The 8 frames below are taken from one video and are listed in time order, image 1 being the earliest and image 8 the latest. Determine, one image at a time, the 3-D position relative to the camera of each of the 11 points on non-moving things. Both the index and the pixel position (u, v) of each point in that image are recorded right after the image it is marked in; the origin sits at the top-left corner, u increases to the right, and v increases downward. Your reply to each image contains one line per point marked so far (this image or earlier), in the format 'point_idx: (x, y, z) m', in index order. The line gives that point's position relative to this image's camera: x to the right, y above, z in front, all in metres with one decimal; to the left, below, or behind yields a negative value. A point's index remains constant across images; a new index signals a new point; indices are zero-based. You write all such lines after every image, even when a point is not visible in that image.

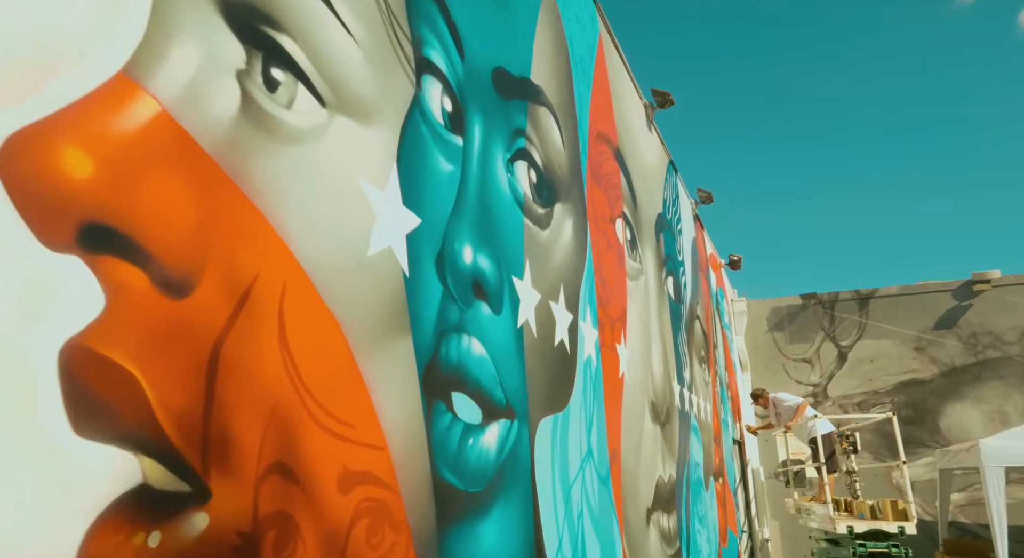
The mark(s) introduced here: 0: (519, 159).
0: (0.0, +0.7, +3.4) m
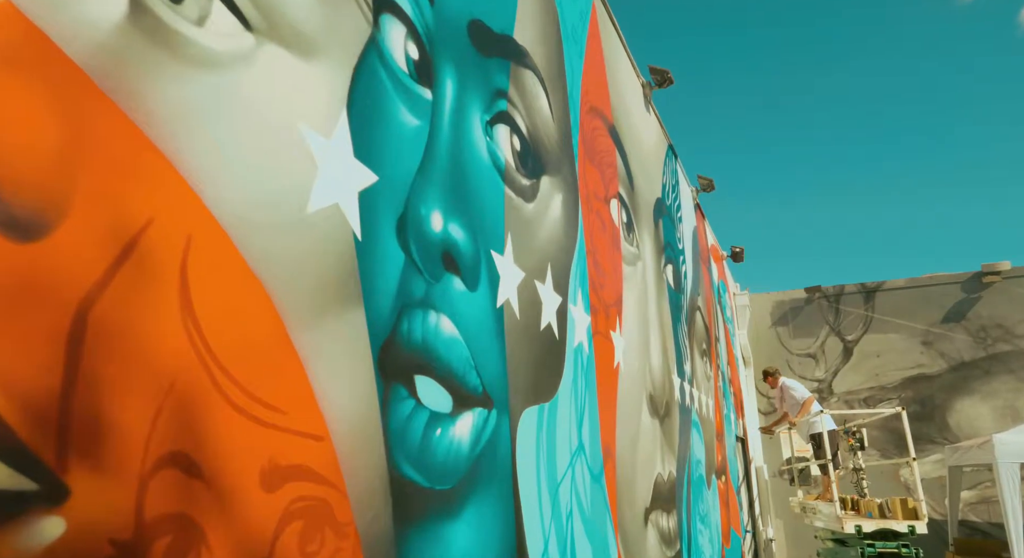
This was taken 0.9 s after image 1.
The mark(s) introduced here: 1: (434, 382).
0: (-0.1, +0.8, +3.1) m
1: (-0.3, -0.4, +2.3) m
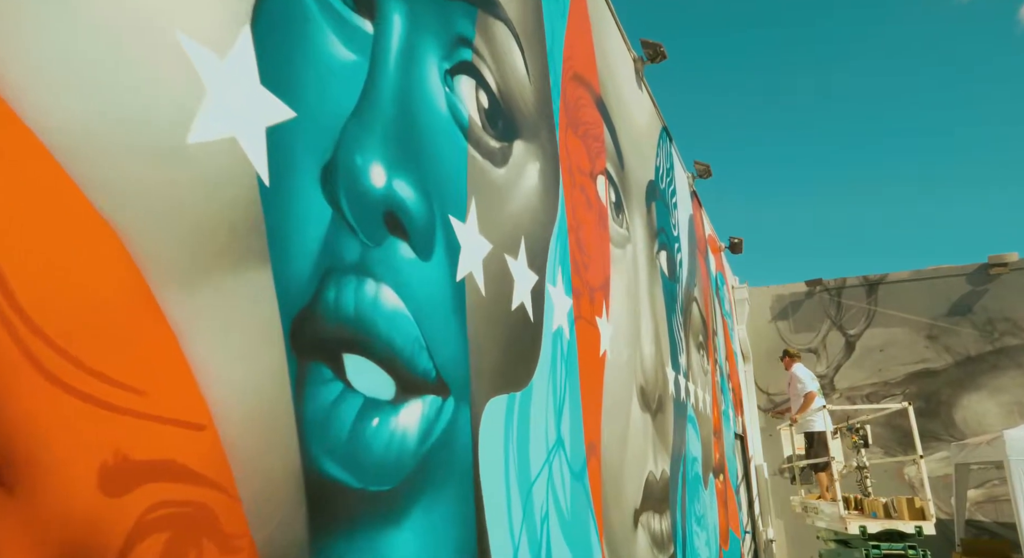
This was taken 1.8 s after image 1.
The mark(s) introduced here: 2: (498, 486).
0: (-0.2, +0.9, +2.7) m
1: (-0.4, -0.3, +1.9) m
2: (-0.1, -0.9, +2.6) m
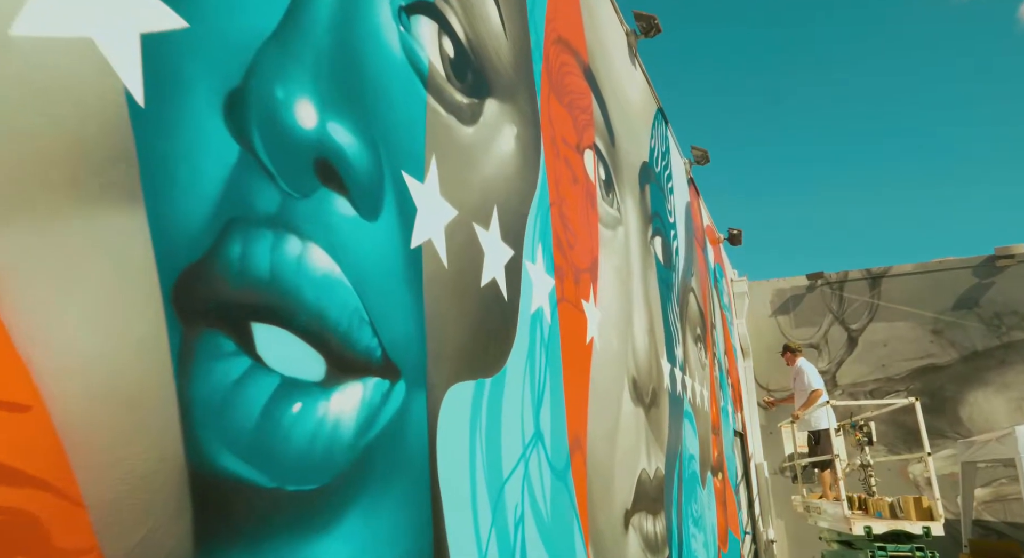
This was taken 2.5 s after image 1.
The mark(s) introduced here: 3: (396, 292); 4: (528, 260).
0: (-0.4, +1.0, +2.4) m
1: (-0.6, -0.1, +1.6) m
2: (-0.2, -0.8, +2.3) m
3: (-0.4, 0.0, +2.0) m
4: (+0.1, +0.1, +3.1) m
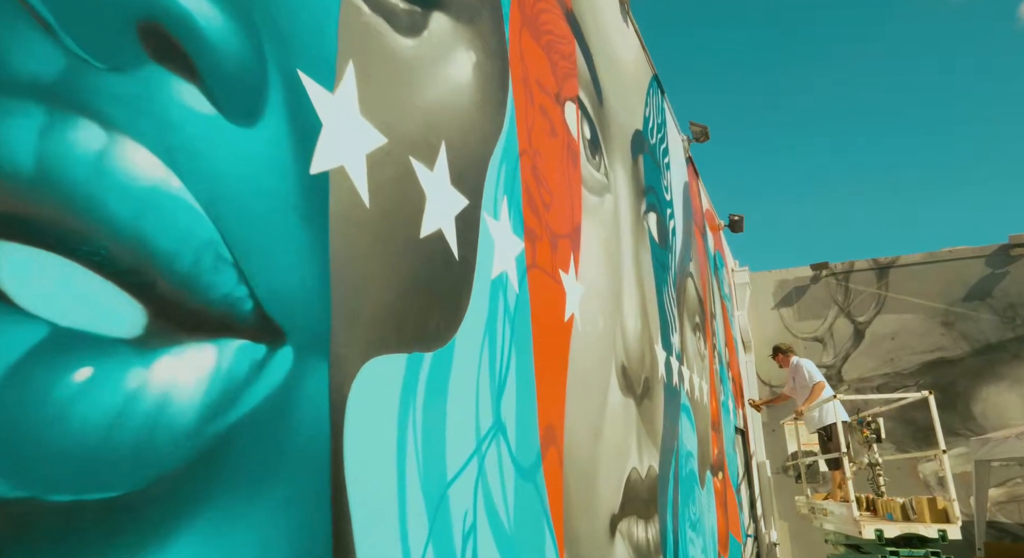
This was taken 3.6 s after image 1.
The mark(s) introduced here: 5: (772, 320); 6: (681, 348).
0: (-0.5, +1.2, +1.8) m
1: (-0.7, 0.0, +1.1) m
2: (-0.4, -0.6, +1.7) m
3: (-0.6, +0.1, +1.5) m
4: (-0.1, +0.3, +2.5) m
5: (+5.0, -0.8, +11.9) m
6: (+1.6, -0.7, +6.0) m
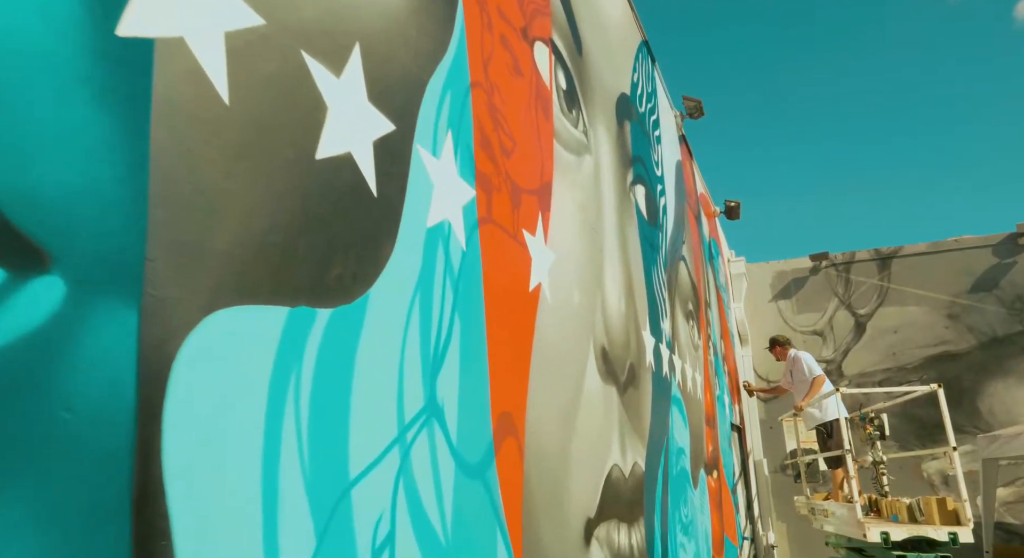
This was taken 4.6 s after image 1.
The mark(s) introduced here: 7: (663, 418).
0: (-0.7, +1.4, +1.3) m
1: (-0.9, +0.2, +0.6) m
2: (-0.6, -0.4, +1.2) m
3: (-0.7, +0.3, +1.0) m
4: (-0.3, +0.4, +2.1) m
5: (+4.8, -0.6, +11.4) m
6: (+1.4, -0.5, +5.5) m
7: (+1.2, -1.1, +4.8) m
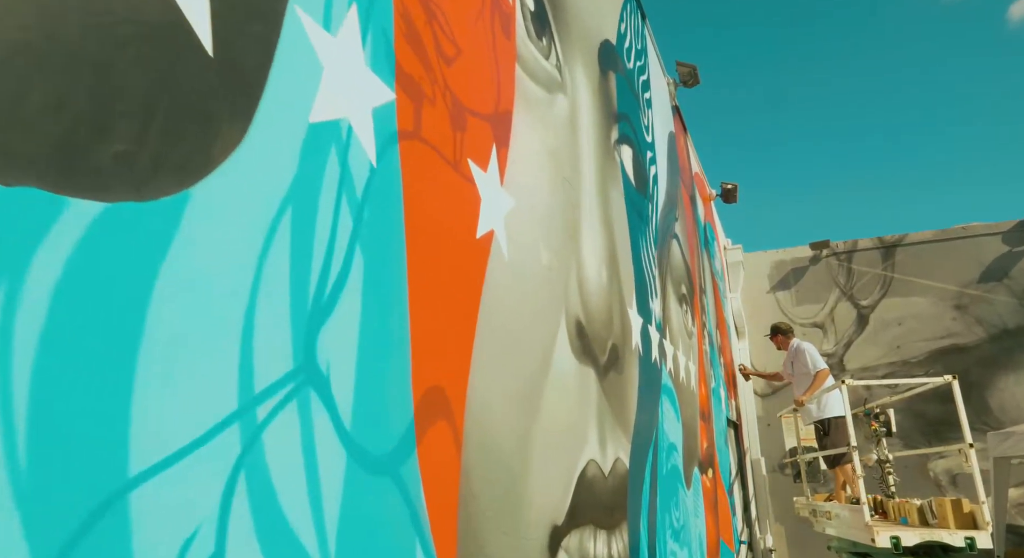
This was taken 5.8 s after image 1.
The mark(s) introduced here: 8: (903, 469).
0: (-0.9, +1.6, +0.8) m
1: (-1.1, +0.4, 0.0) m
2: (-0.7, -0.2, +0.7) m
3: (-0.9, +0.5, +0.4) m
4: (-0.5, +0.6, +1.5) m
5: (+4.5, -0.4, +10.9) m
6: (+1.2, -0.3, +4.9) m
7: (+1.0, -0.9, +4.2) m
8: (+6.0, -2.9, +9.5) m
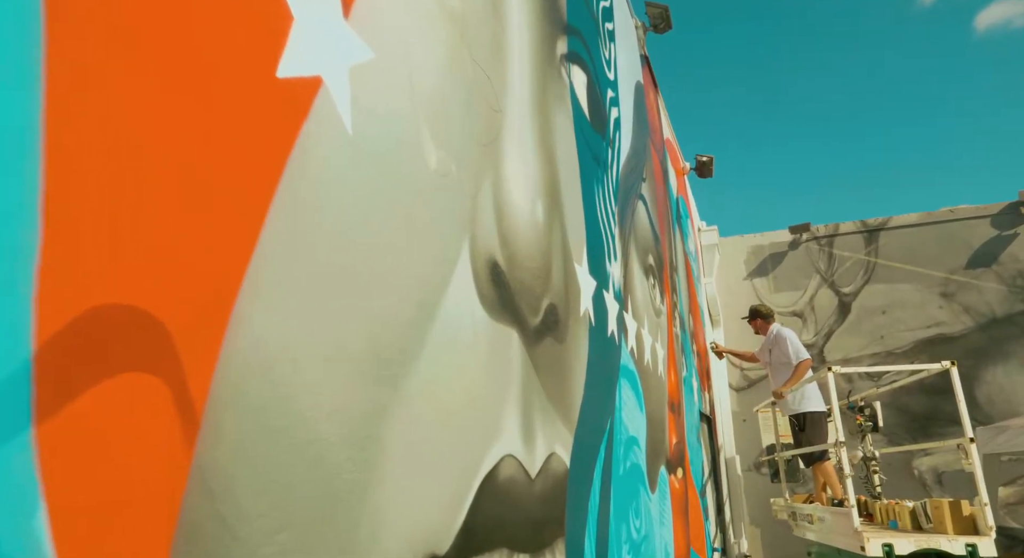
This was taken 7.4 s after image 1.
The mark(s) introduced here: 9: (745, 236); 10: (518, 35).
0: (-1.2, +1.8, -0.2) m
1: (-1.4, +0.7, -0.9) m
2: (-1.0, +0.1, -0.2) m
3: (-1.2, +0.8, -0.5) m
4: (-0.8, +0.9, +0.6) m
5: (+3.8, -0.2, +10.1) m
6: (+0.7, 0.0, +4.1) m
7: (+0.5, -0.6, +3.4) m
8: (+5.4, -2.7, +8.8) m
9: (+3.9, +0.7, +10.3) m
10: (0.0, +1.1, +2.6) m
